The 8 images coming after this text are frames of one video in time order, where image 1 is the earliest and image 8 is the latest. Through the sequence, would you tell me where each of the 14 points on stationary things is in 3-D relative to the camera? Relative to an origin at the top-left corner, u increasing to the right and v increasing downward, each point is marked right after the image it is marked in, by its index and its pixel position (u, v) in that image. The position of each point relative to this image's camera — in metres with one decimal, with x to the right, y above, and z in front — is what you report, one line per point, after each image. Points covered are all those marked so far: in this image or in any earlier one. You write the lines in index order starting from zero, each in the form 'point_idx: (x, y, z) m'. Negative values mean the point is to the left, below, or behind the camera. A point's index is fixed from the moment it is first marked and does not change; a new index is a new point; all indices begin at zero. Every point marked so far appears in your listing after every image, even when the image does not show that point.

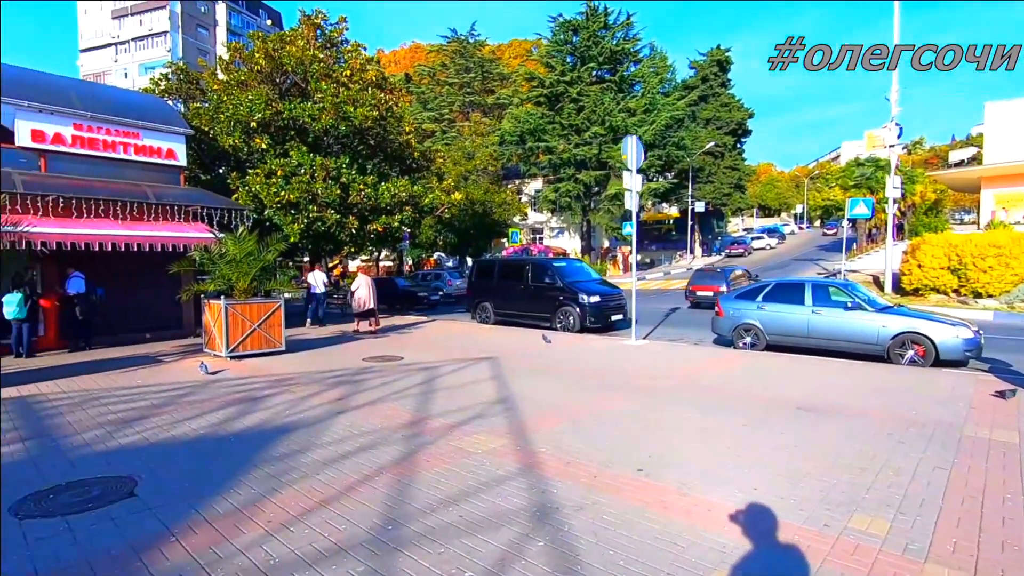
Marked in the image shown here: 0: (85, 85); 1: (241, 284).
0: (-12.1, +5.7, +15.3) m
1: (-6.1, +0.1, +12.0) m
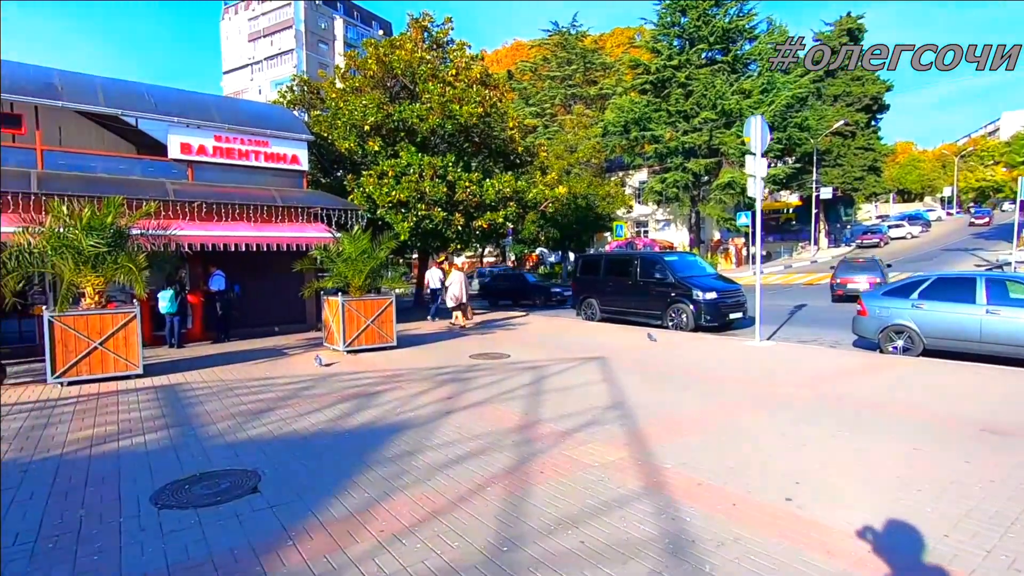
0: (-8.9, +5.8, +16.8) m
1: (-3.6, +0.2, +12.5) m
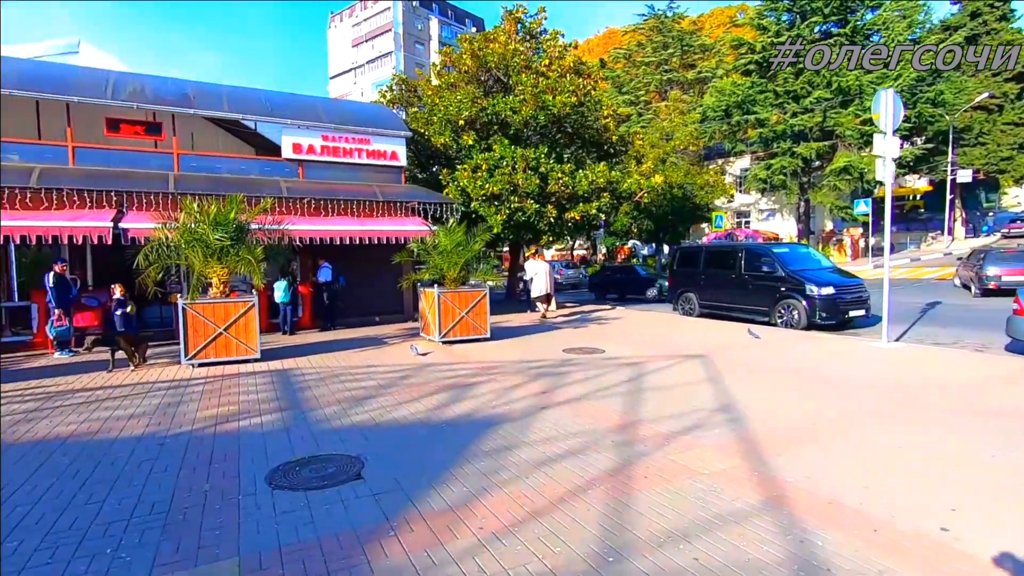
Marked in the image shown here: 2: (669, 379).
0: (-5.9, +6.1, +17.7) m
1: (-1.4, +0.4, +12.7) m
2: (+2.5, -1.5, +8.7) m
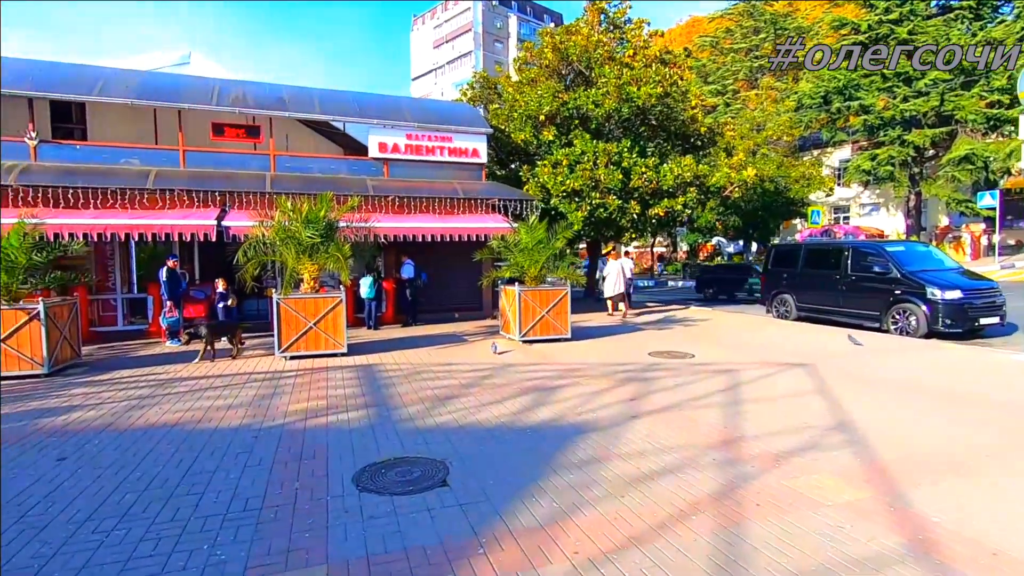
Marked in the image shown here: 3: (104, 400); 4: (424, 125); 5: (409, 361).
0: (-3.2, +6.2, +18.0) m
1: (+0.5, +0.4, +12.4) m
2: (+3.8, -1.5, +8.0) m
3: (-6.0, -1.6, +7.8) m
4: (-2.8, +5.1, +16.9) m
5: (-2.0, -1.4, +10.4) m
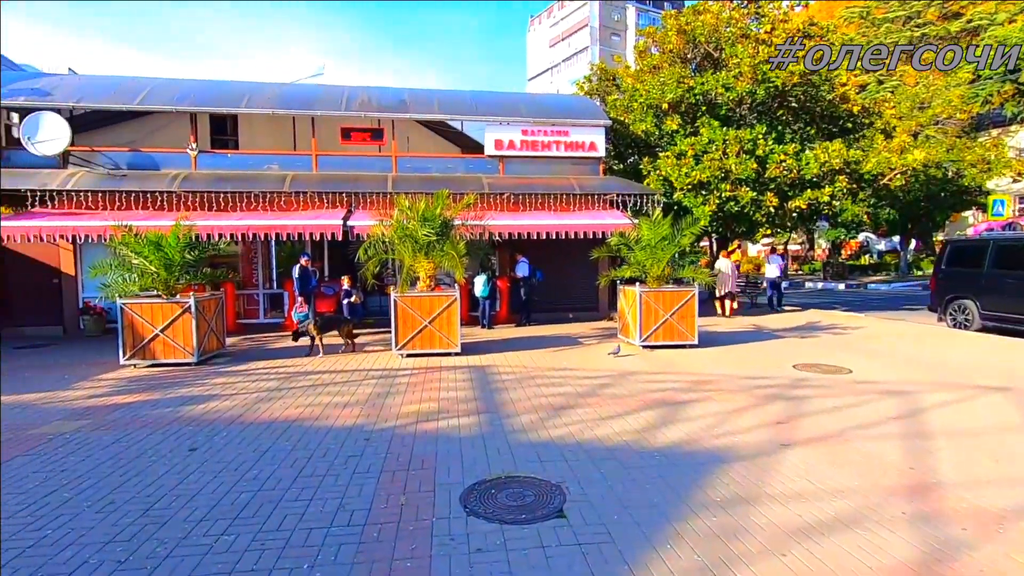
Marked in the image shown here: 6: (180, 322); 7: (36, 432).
0: (+0.6, +6.2, +17.6) m
1: (+3.0, +0.4, +11.4) m
2: (+5.4, -1.6, +6.4) m
3: (-4.2, -1.6, +8.3) m
4: (+0.9, +5.2, +16.5) m
5: (+0.2, -1.4, +10.0) m
6: (-6.2, -0.6, +10.1) m
7: (-5.6, -1.7, +6.4) m
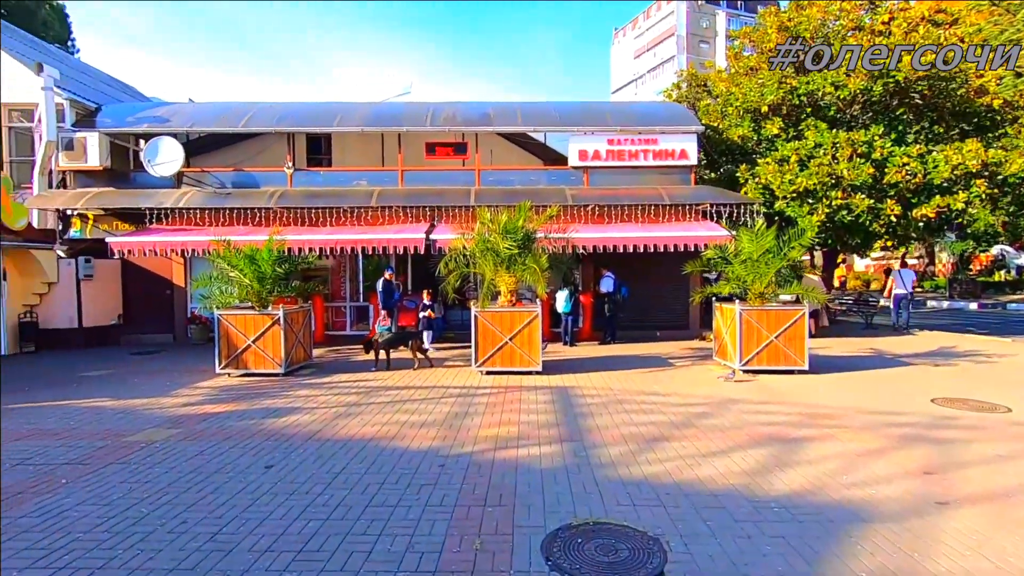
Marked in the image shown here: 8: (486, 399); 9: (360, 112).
0: (+3.3, +5.7, +16.9) m
1: (+4.7, 0.0, +10.3) m
2: (+6.3, -1.8, +4.9) m
3: (-3.0, -1.8, +8.3) m
4: (+3.4, +4.7, +15.7) m
5: (+1.6, -1.7, +9.3) m
6: (-4.7, -0.9, +10.4) m
7: (-4.6, -1.9, +6.6) m
8: (-0.4, -1.8, +8.5) m
9: (-4.7, +5.5, +16.7) m
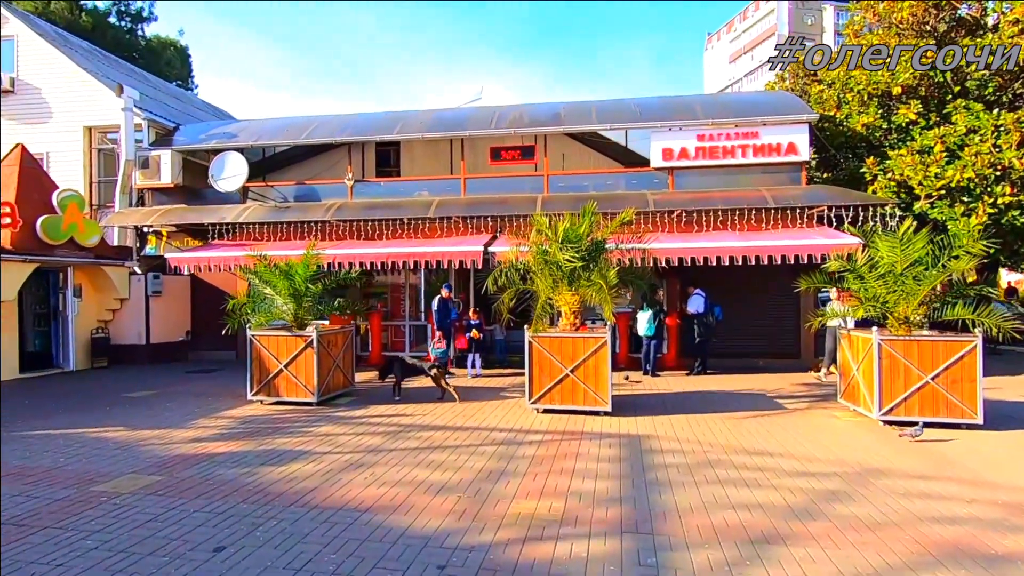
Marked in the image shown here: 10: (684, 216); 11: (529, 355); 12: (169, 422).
0: (+5.4, +5.2, +14.7) m
1: (+5.6, -0.3, +7.7) m
2: (+6.3, -2.0, +2.1) m
3: (-2.3, -2.0, +6.9) m
4: (+5.2, +4.2, +13.5) m
5: (+2.4, -2.0, +7.1) m
6: (-3.6, -1.2, +9.3) m
7: (-4.2, -2.1, +5.5) m
8: (+0.3, -2.0, +6.7) m
9: (-2.6, +5.0, +15.7) m
10: (+3.9, +1.7, +12.3) m
11: (+0.3, -1.1, +8.6) m
12: (-5.3, -2.1, +8.3) m
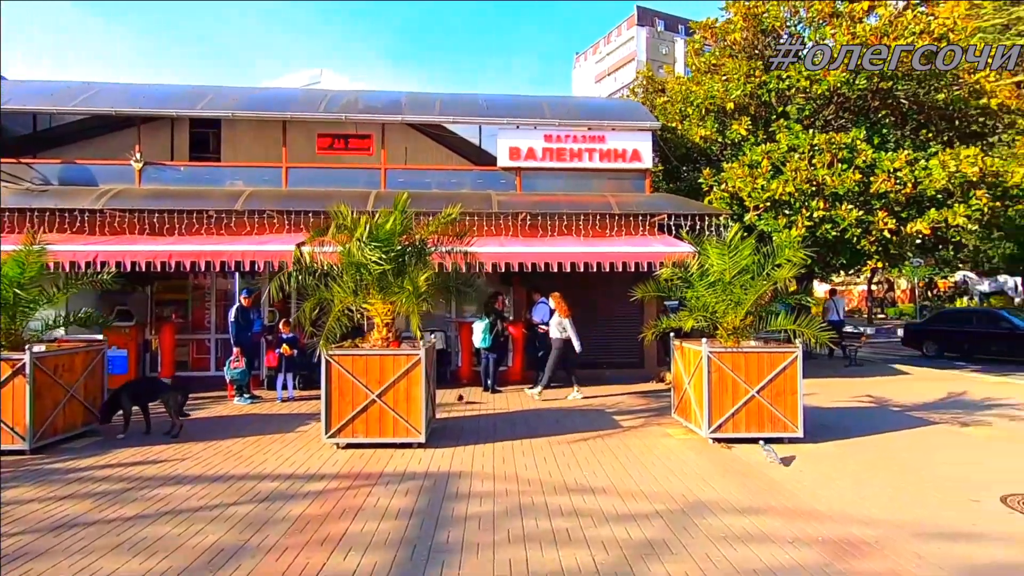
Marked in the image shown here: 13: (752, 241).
0: (+1.2, +5.0, +14.1) m
1: (+3.0, -0.4, +7.4) m
2: (+4.9, -2.0, +2.0) m
3: (-4.5, -2.1, +4.8) m
4: (+1.3, +4.0, +12.9) m
5: (0.0, -2.1, +6.1) m
6: (-6.4, -1.3, +6.8) m
7: (-6.1, -2.1, +3.0) m
8: (-2.0, -2.1, +5.1) m
9: (-6.8, +4.8, +13.4) m
10: (+0.4, +1.5, +11.4) m
11: (-2.4, -1.2, +7.0) m
12: (-7.8, -2.1, +5.4) m
13: (+3.5, +0.7, +7.8) m
